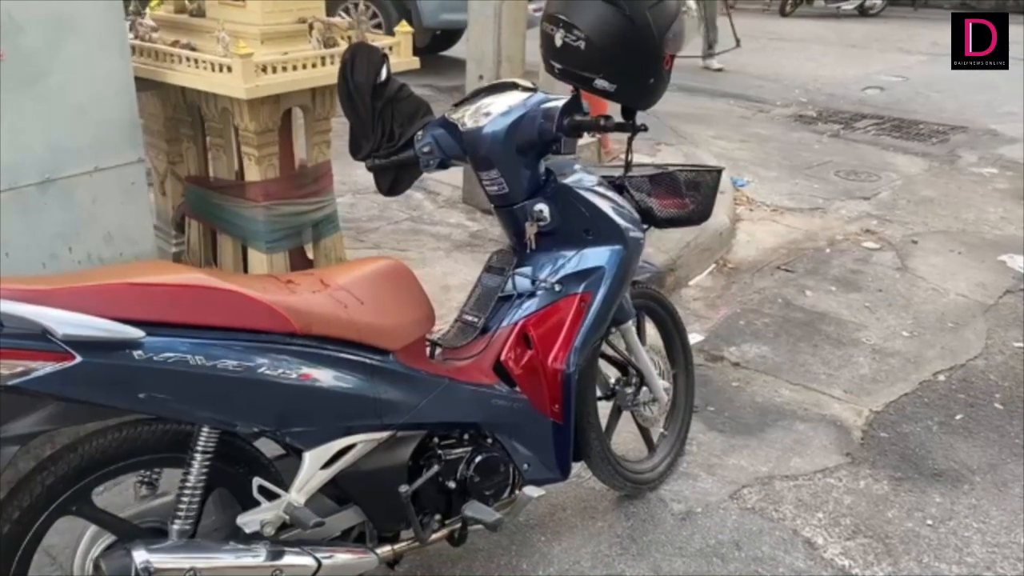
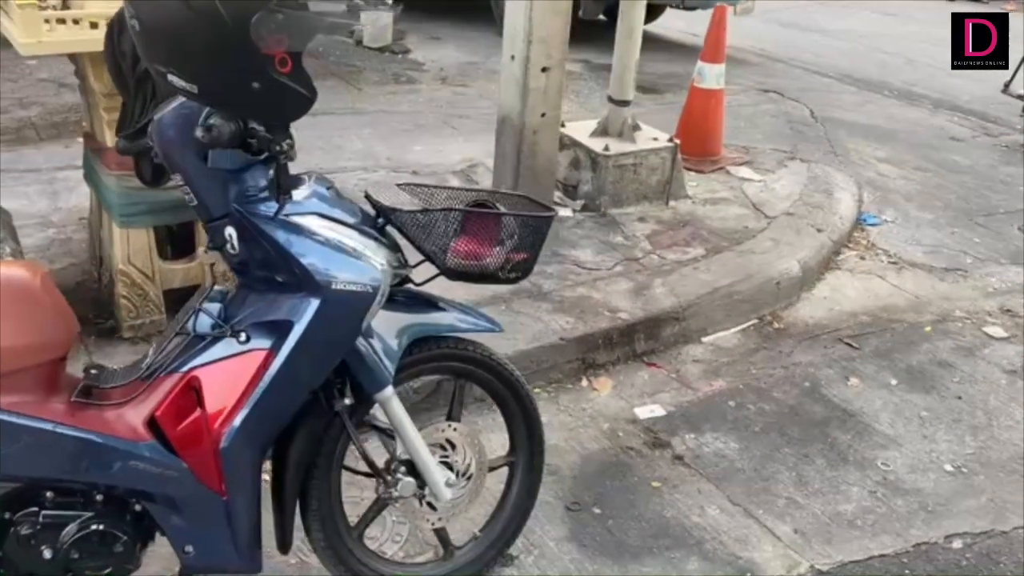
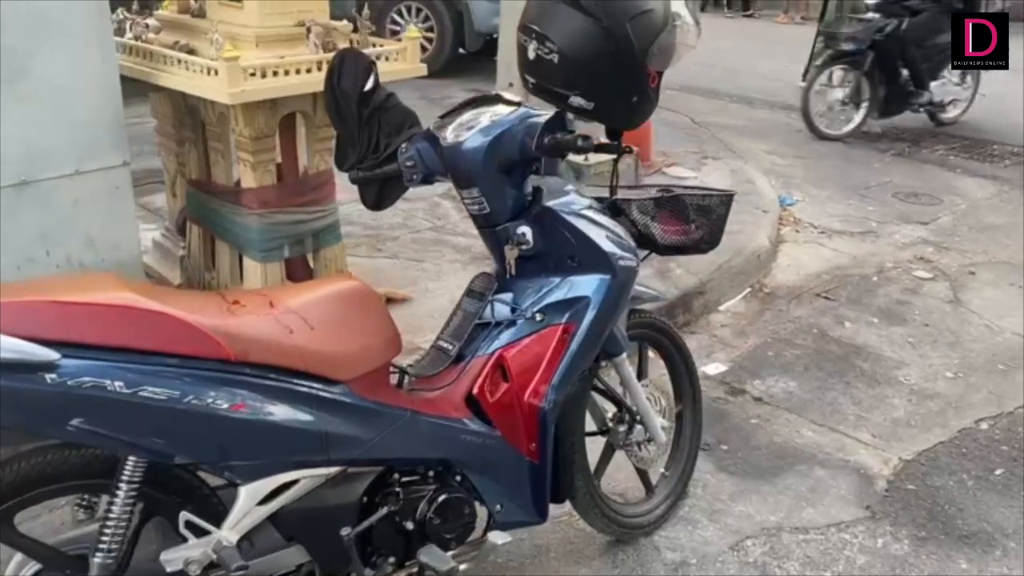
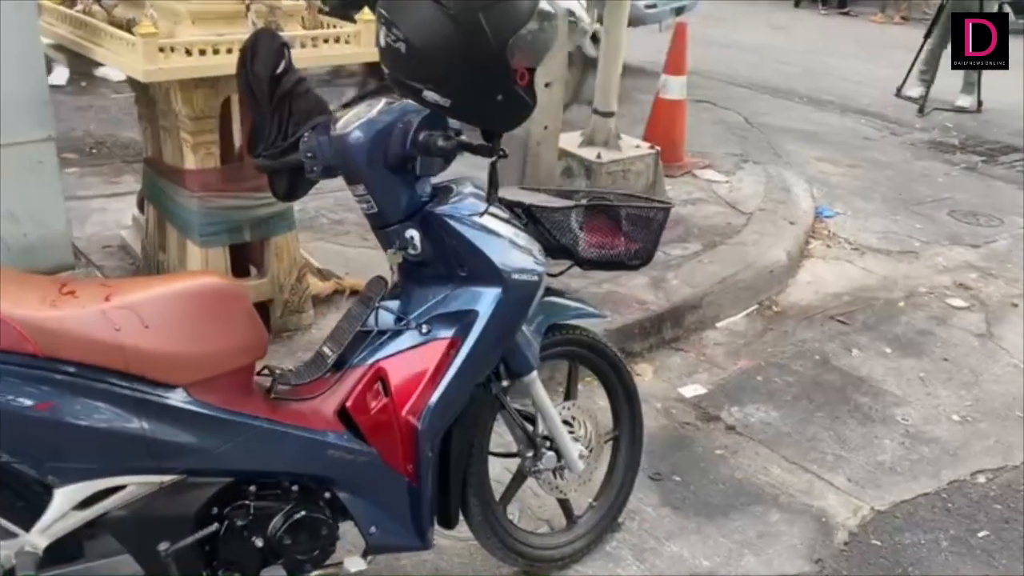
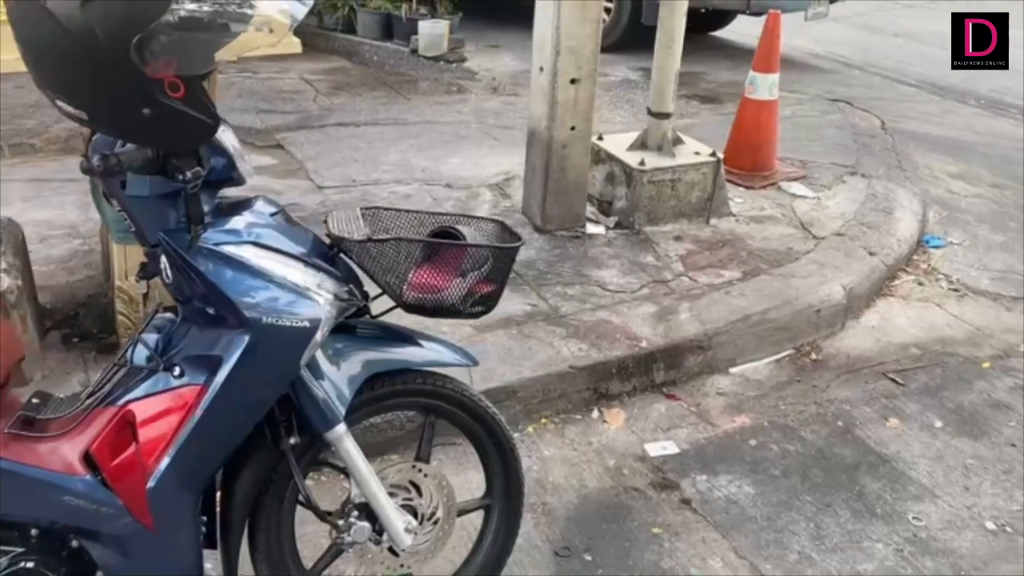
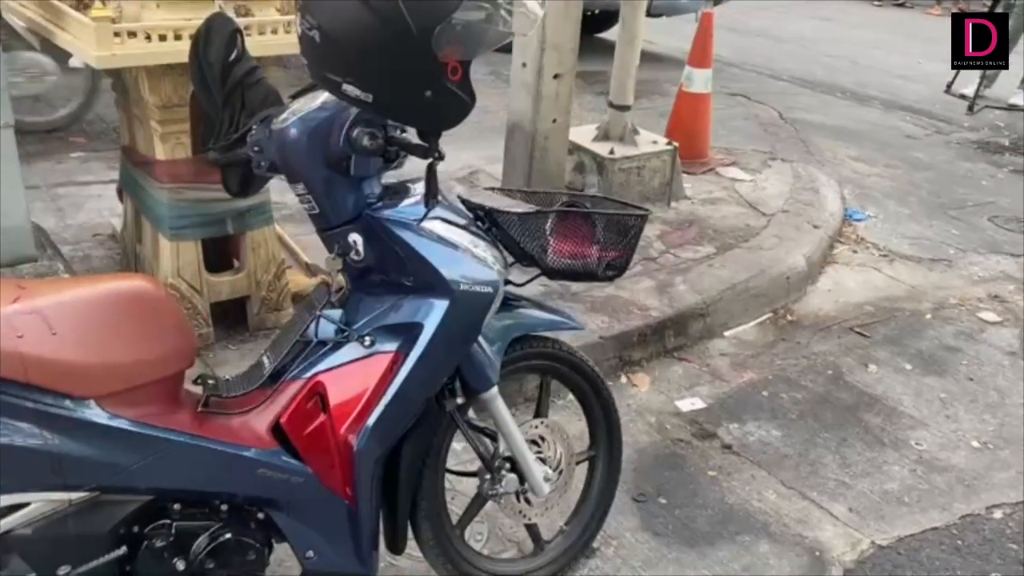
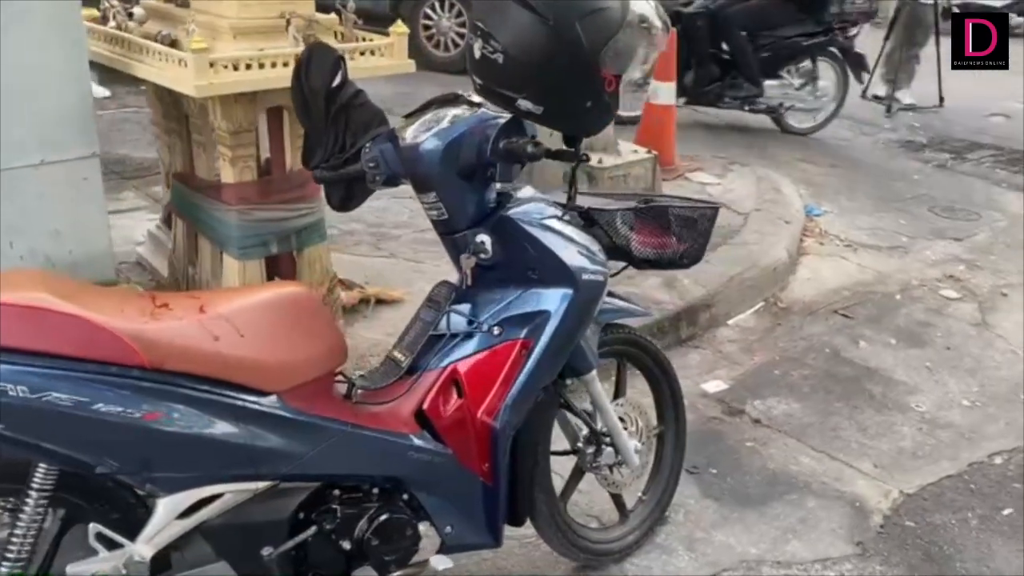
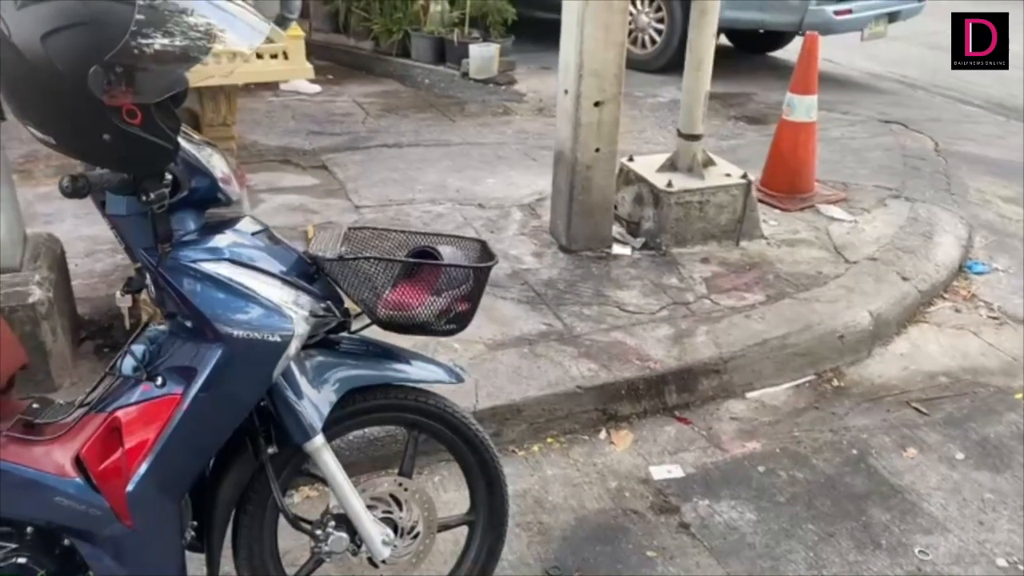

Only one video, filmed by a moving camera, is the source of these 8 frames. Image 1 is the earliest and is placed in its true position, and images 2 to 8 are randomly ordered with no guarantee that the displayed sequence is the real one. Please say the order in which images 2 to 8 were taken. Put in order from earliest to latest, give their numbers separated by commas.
3, 7, 4, 6, 2, 5, 8
